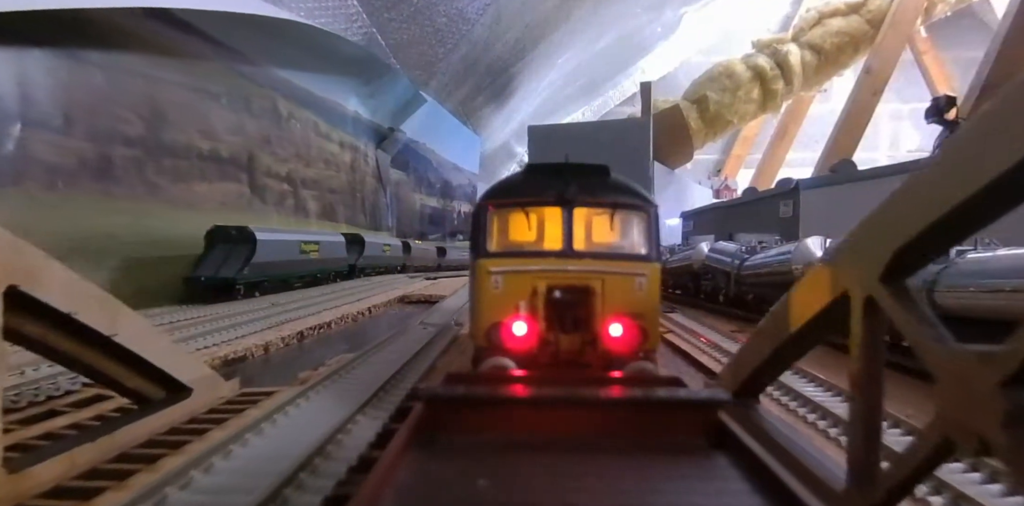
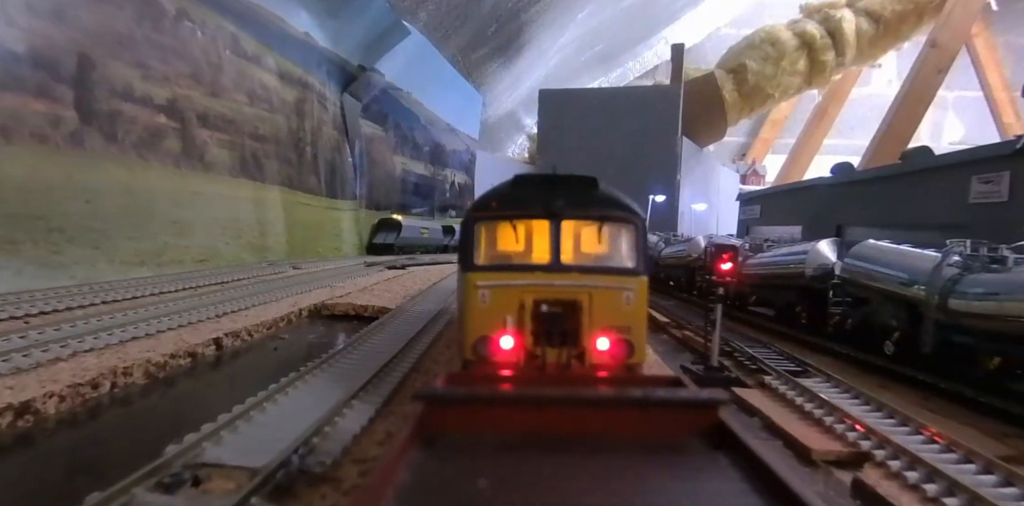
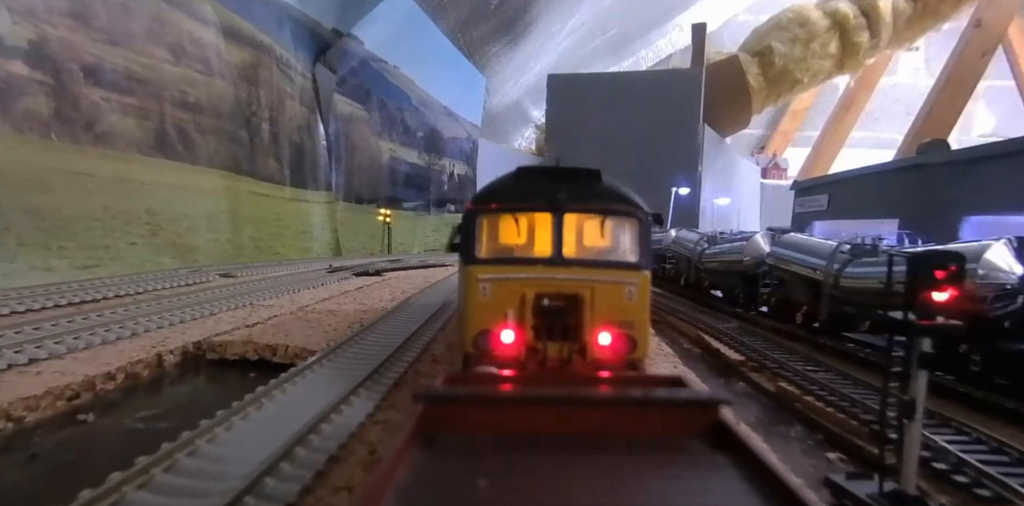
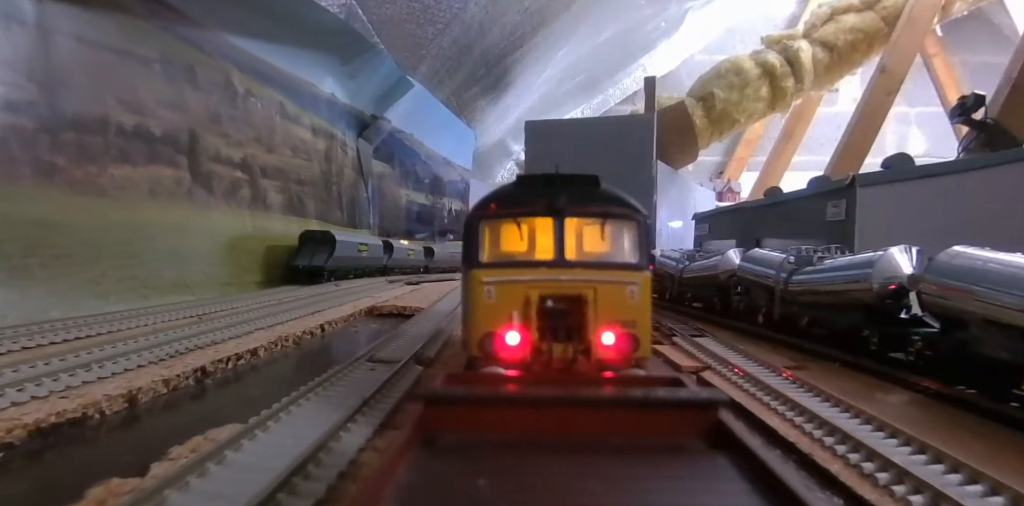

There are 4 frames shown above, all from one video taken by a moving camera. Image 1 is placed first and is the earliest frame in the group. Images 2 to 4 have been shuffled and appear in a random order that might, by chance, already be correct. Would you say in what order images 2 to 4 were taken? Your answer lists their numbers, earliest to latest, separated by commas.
4, 2, 3
